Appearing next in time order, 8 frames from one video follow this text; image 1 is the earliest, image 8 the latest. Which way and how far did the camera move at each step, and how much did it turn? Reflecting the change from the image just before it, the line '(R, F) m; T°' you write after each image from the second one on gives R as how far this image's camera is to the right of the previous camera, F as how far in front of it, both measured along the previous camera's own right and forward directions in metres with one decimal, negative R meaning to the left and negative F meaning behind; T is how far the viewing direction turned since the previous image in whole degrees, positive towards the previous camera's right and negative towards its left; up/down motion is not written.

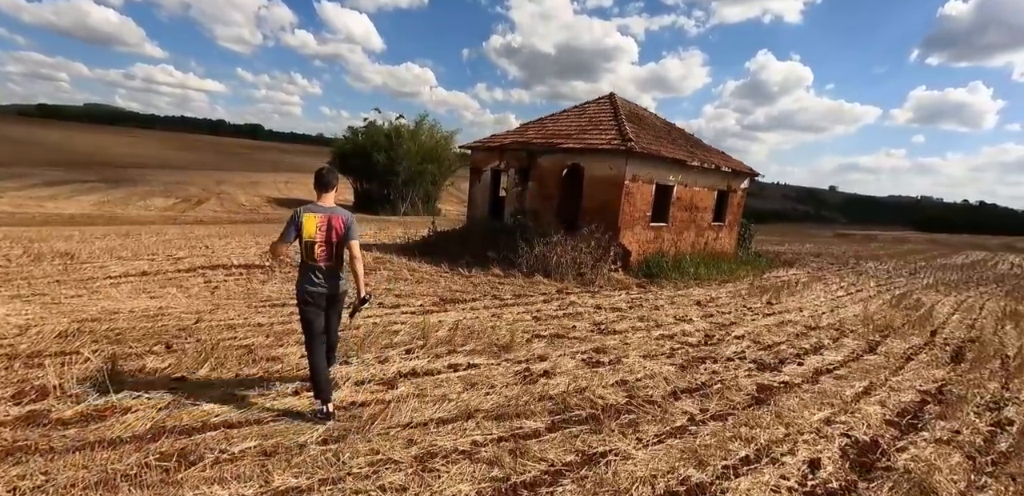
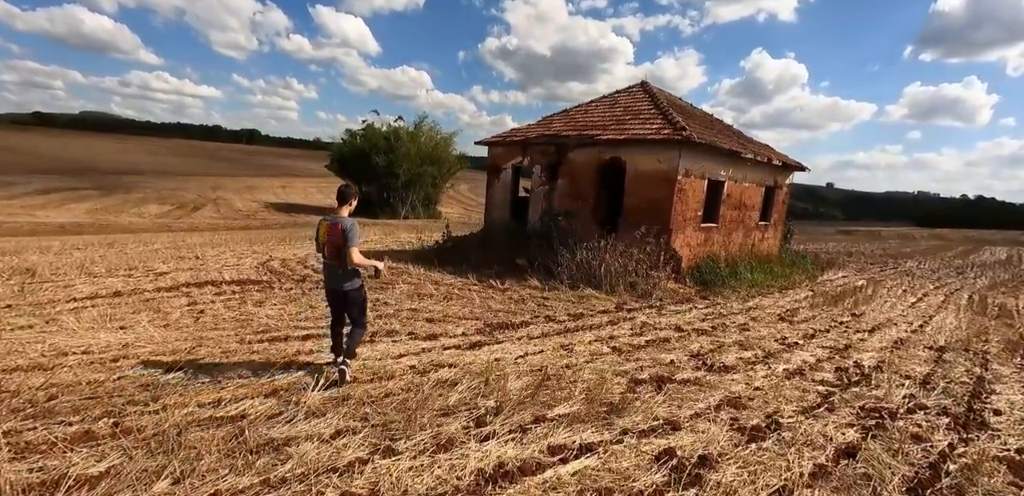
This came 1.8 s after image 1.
(-0.8, +1.7) m; 0°
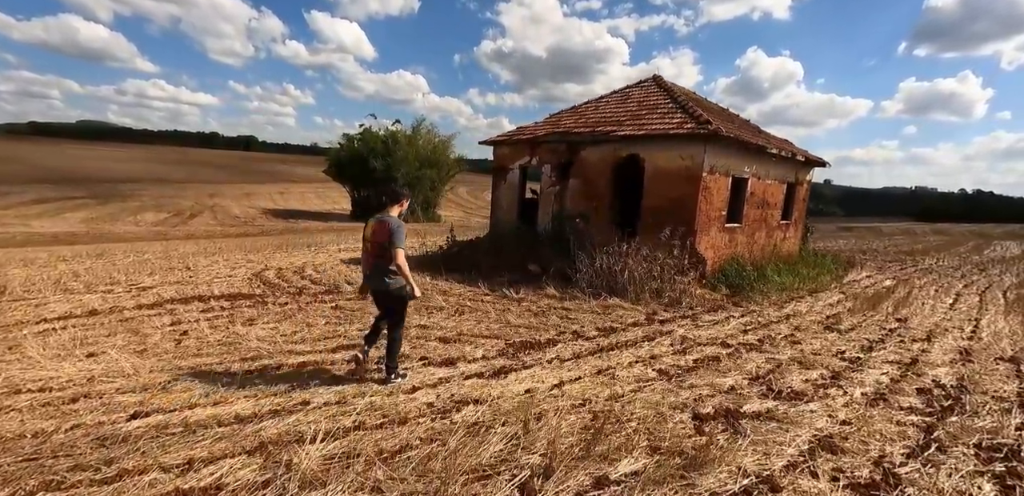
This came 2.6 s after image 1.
(-0.3, +0.8) m; 0°
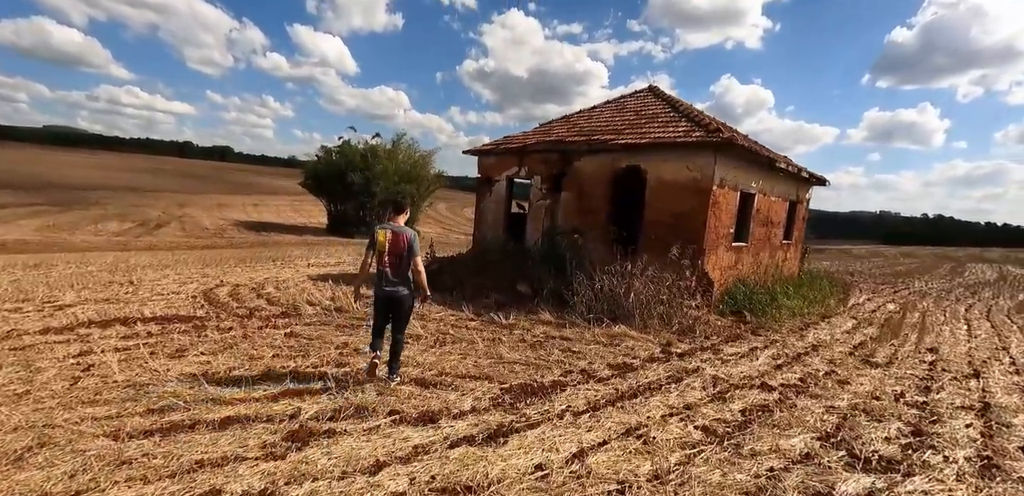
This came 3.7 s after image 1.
(-0.2, +1.1) m; +2°
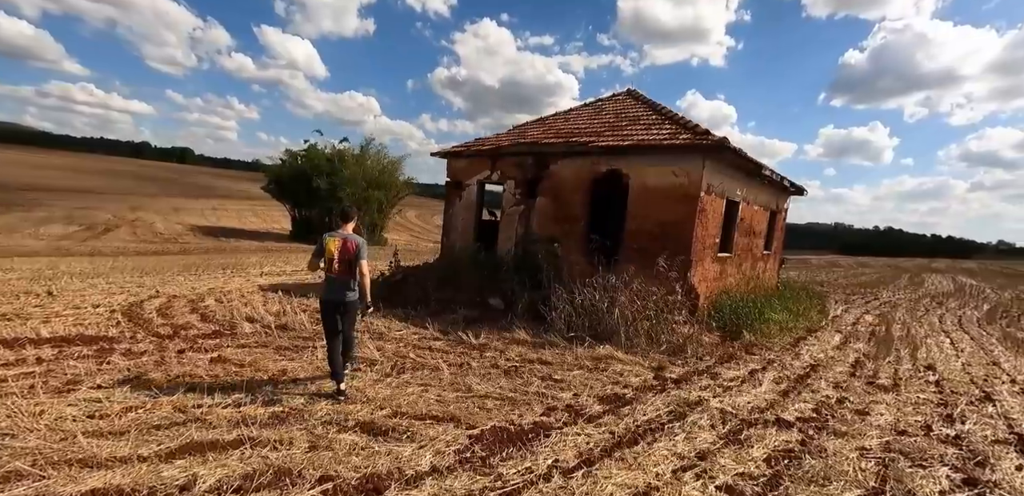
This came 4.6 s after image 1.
(0.0, +0.9) m; +3°
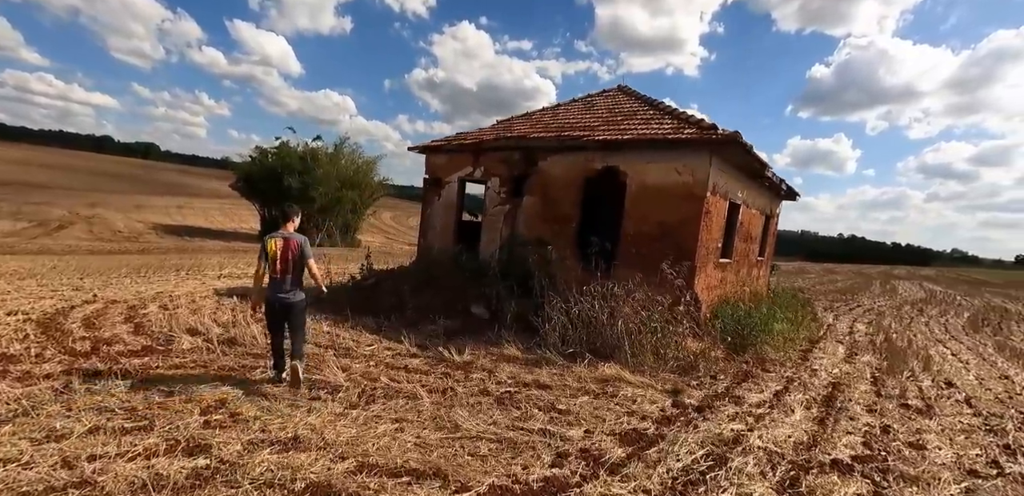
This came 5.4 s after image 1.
(-0.2, +0.9) m; +3°
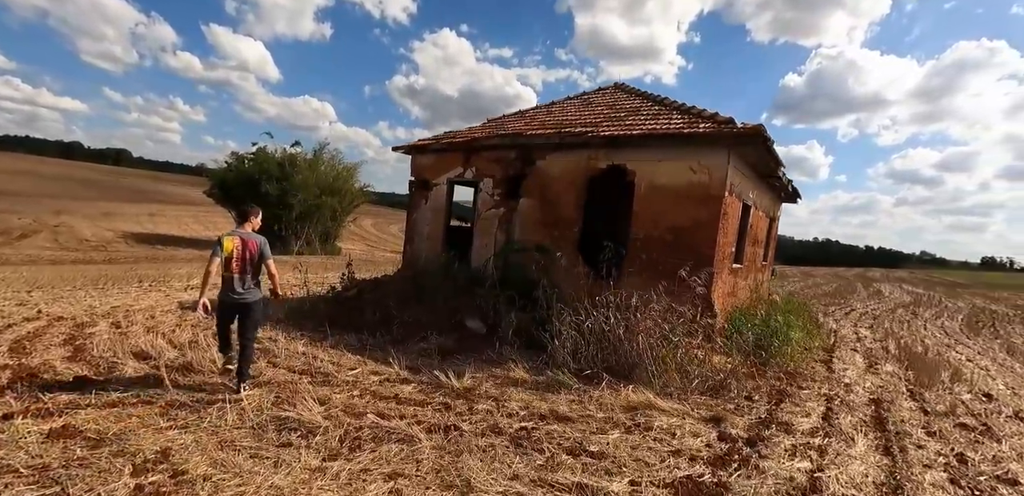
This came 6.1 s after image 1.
(-0.3, +0.8) m; +2°
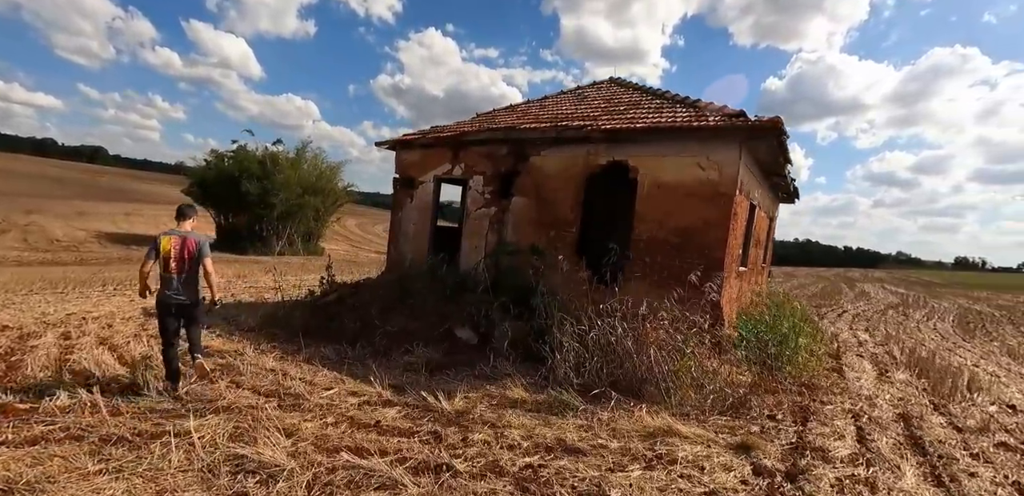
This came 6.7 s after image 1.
(-0.1, +0.6) m; +2°
